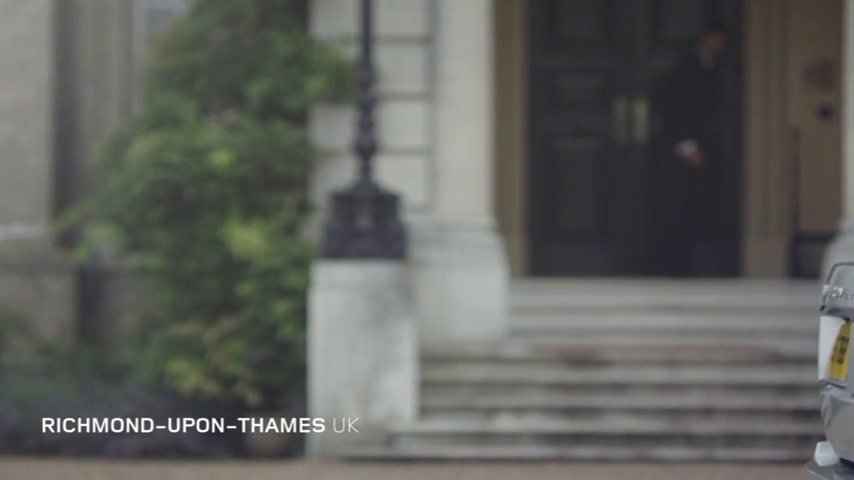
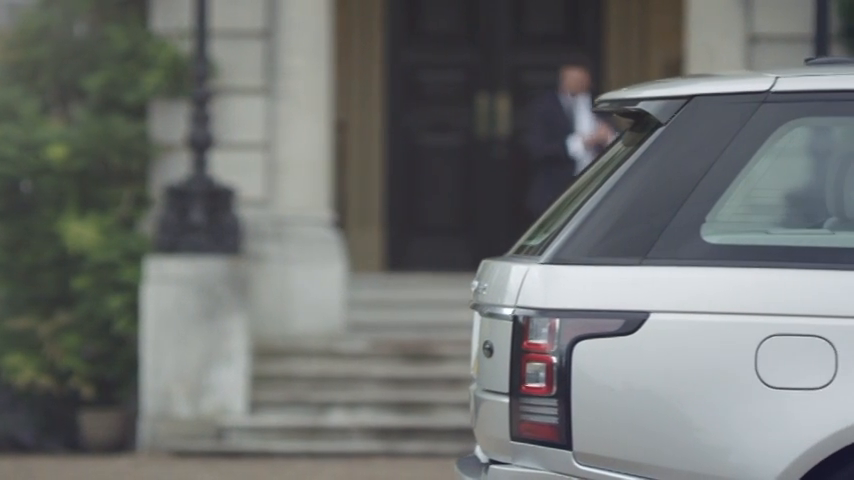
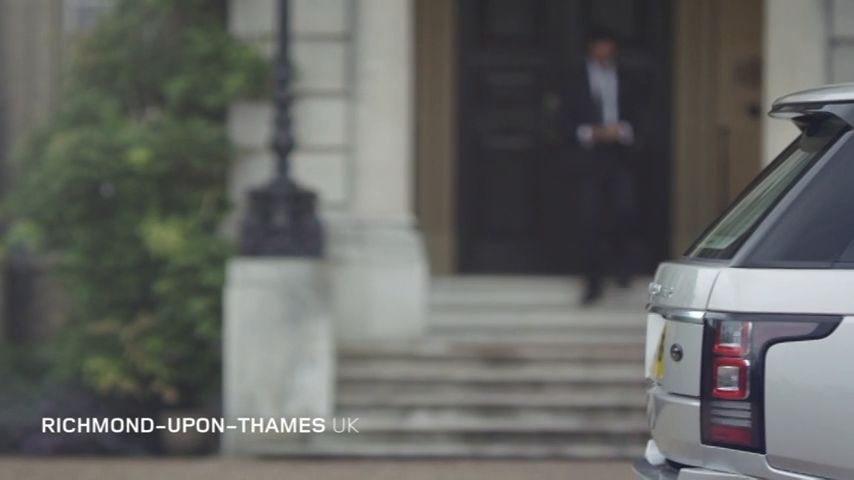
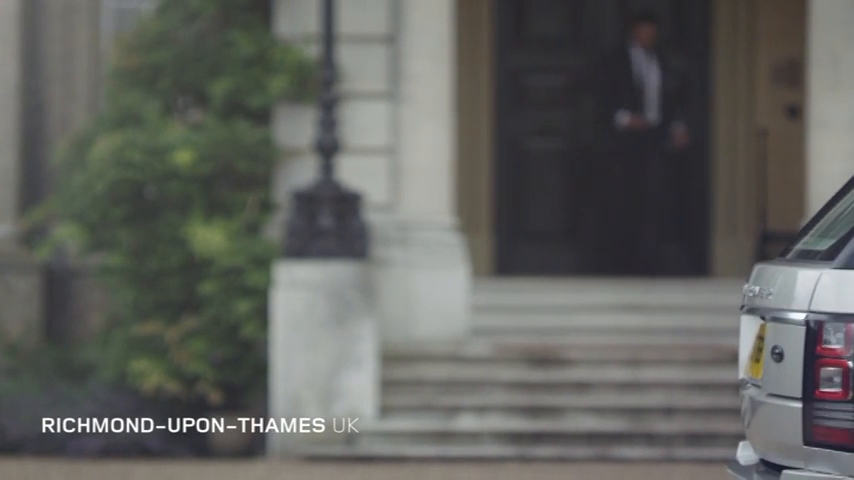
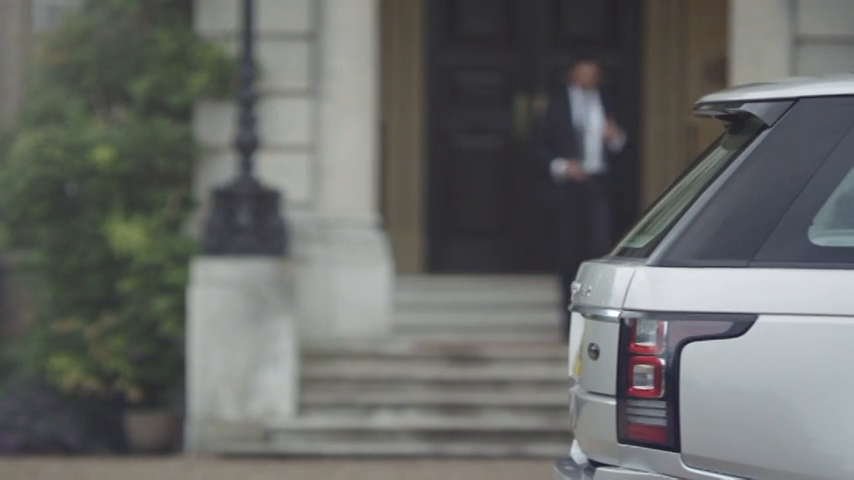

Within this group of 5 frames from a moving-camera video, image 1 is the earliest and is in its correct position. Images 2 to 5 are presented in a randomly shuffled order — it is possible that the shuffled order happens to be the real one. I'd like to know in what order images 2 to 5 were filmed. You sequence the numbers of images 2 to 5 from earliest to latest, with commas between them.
4, 3, 5, 2
